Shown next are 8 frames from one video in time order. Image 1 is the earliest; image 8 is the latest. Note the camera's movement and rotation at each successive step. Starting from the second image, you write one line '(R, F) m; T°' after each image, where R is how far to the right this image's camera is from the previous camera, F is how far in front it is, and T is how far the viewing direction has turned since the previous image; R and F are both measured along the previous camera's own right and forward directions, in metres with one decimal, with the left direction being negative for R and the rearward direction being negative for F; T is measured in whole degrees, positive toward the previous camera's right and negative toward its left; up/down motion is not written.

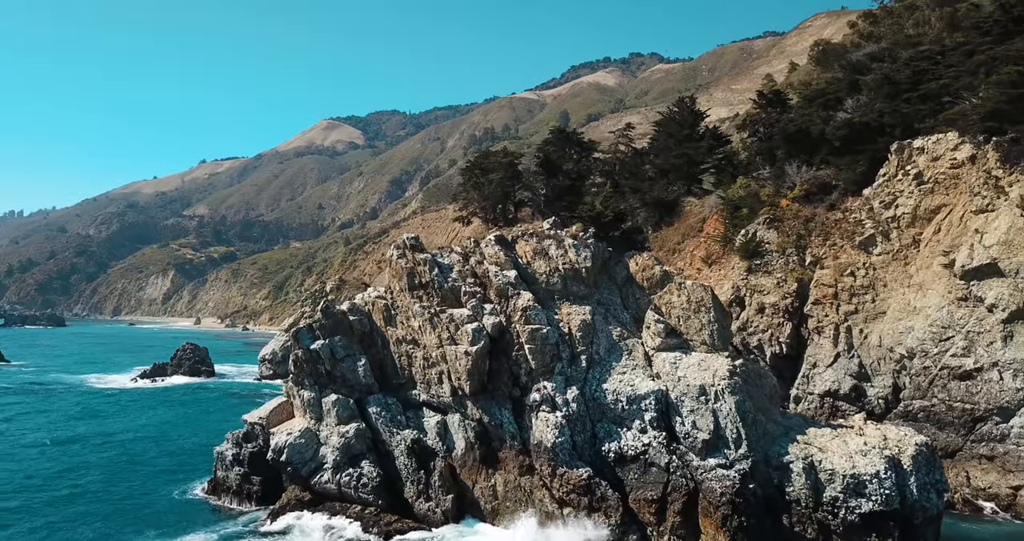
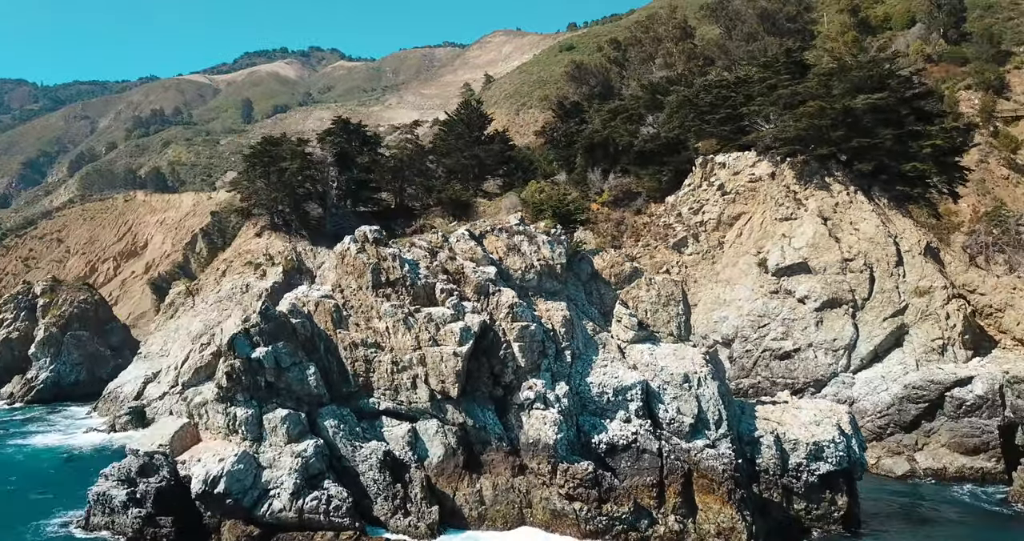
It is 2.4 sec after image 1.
(-6.6, +1.9) m; +24°
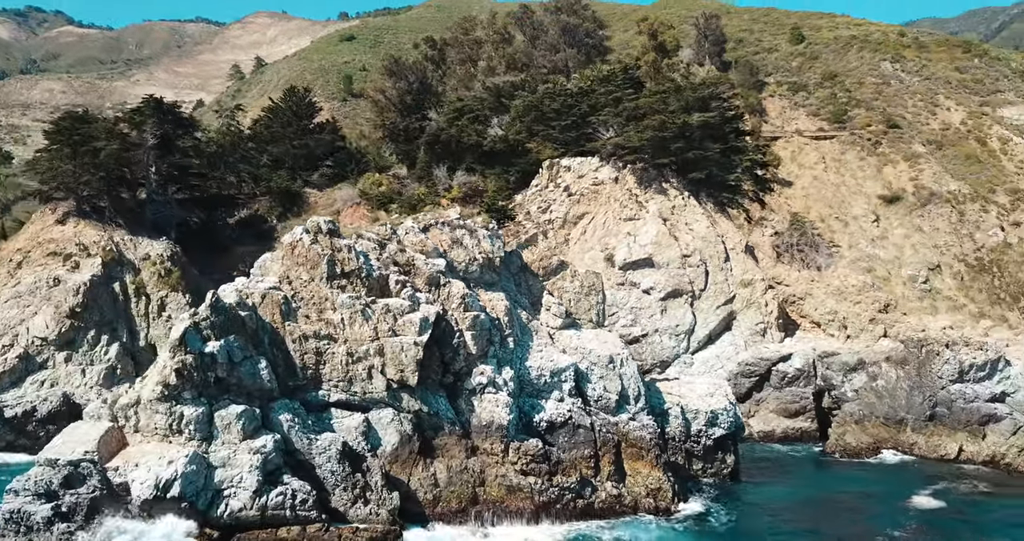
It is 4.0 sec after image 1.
(-4.4, -0.3) m; +18°
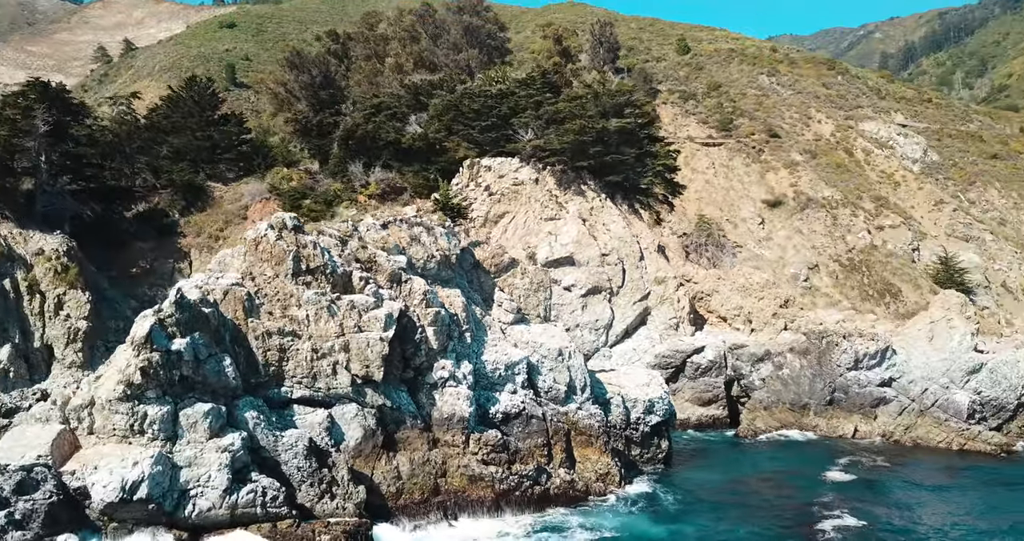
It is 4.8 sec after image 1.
(-1.9, -0.5) m; +9°
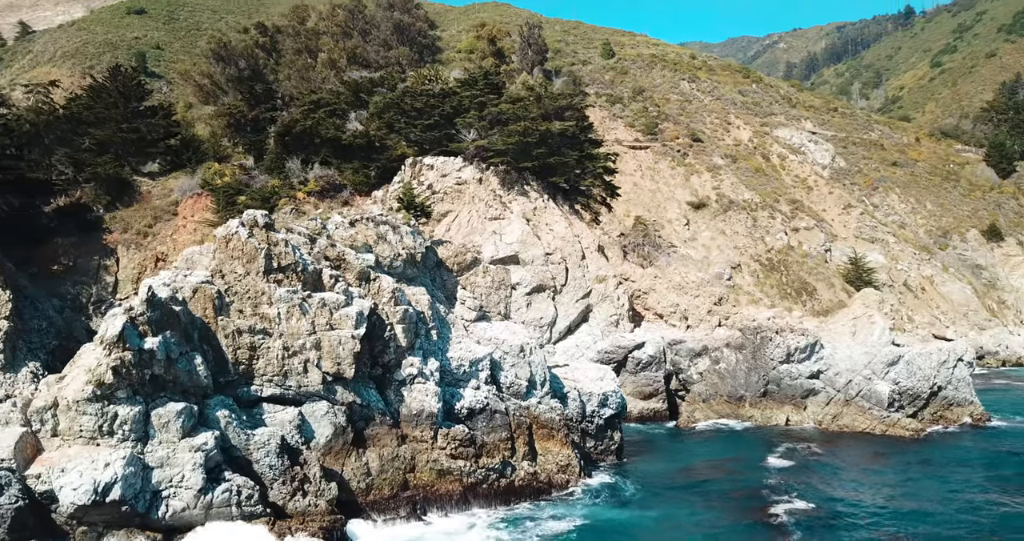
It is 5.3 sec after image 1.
(-1.2, -0.4) m; +6°
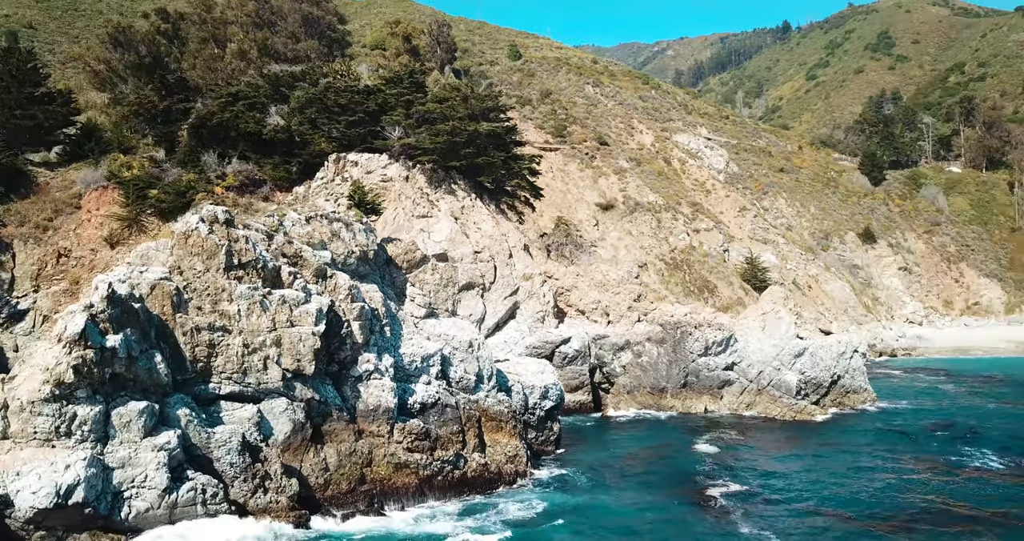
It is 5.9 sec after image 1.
(-1.5, -0.6) m; +8°
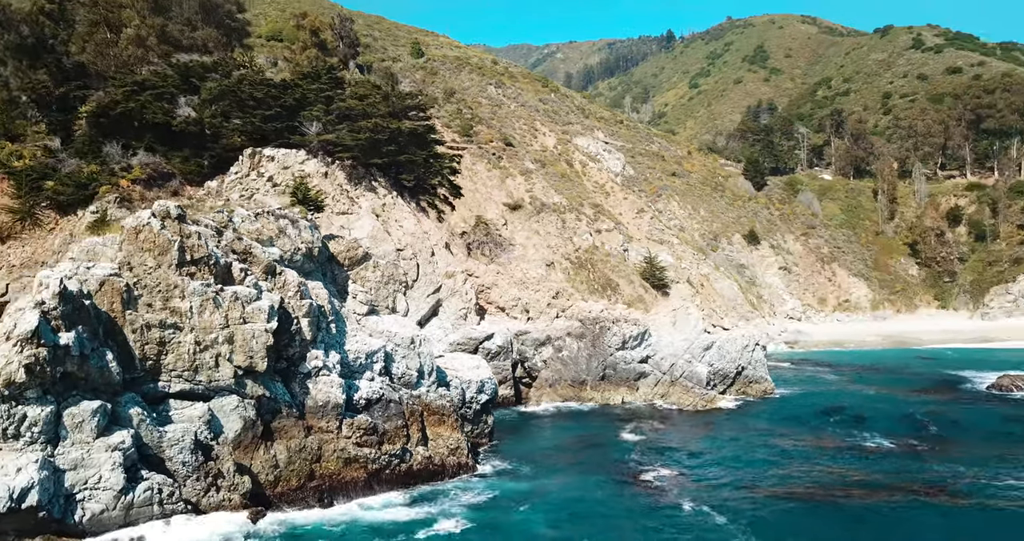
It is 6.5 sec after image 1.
(-1.5, -0.6) m; +8°
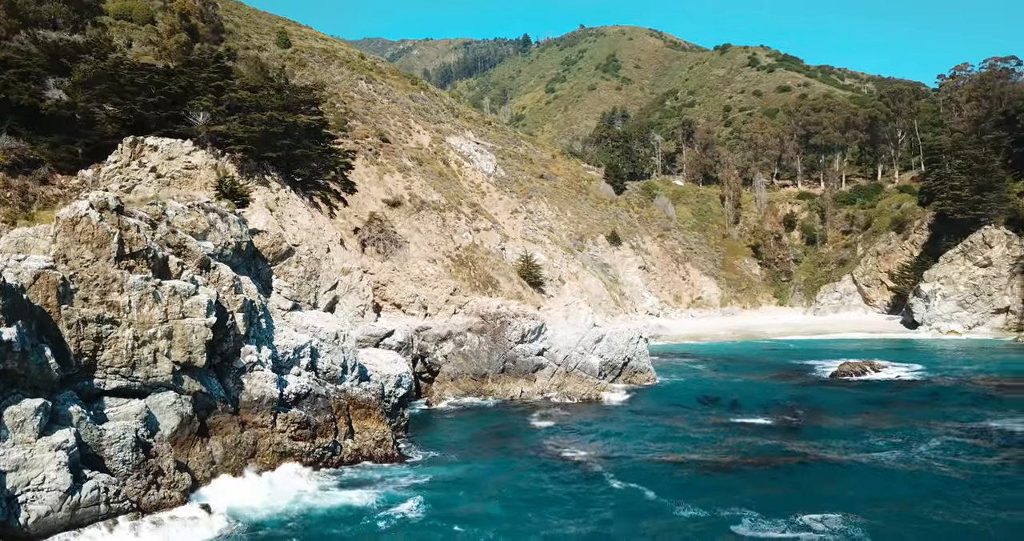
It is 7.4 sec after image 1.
(-2.1, -0.8) m; +11°
